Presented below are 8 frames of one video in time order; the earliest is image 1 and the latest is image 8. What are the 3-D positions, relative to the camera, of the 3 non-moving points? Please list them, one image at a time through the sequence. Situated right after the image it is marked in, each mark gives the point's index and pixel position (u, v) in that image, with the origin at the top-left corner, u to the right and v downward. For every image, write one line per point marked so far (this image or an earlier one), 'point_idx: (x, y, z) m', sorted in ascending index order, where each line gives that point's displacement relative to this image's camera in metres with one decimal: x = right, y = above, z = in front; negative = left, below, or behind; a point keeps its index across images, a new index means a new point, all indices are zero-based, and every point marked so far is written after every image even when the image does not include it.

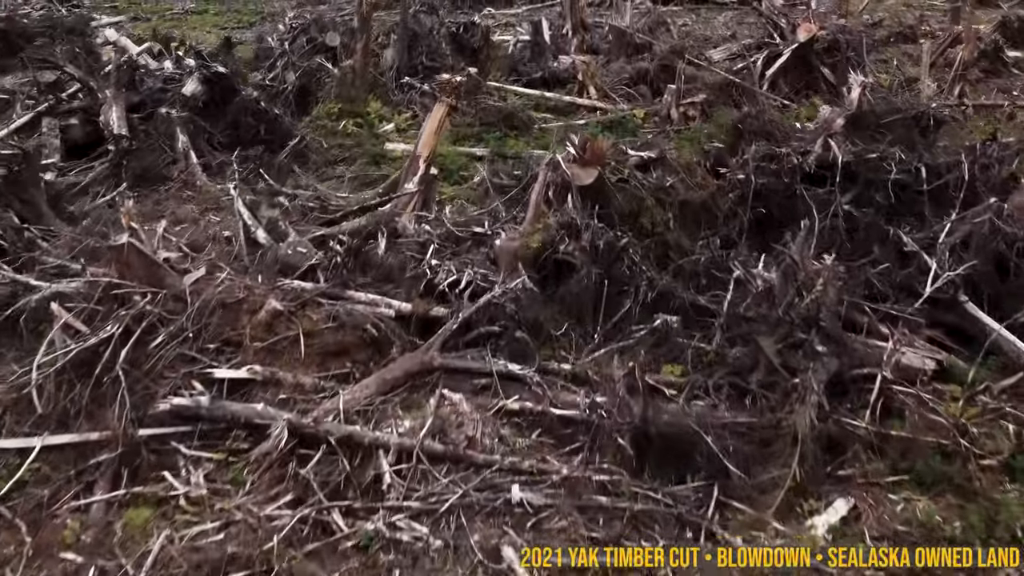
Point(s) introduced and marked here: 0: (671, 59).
0: (+1.4, +2.0, +7.2) m
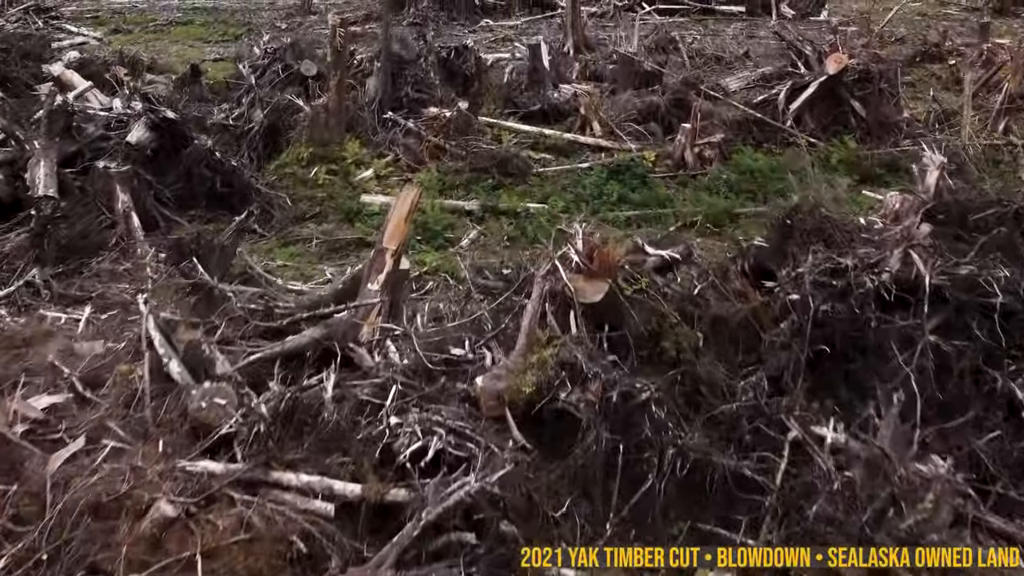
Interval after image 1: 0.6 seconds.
0: (+1.4, +1.6, +6.5) m
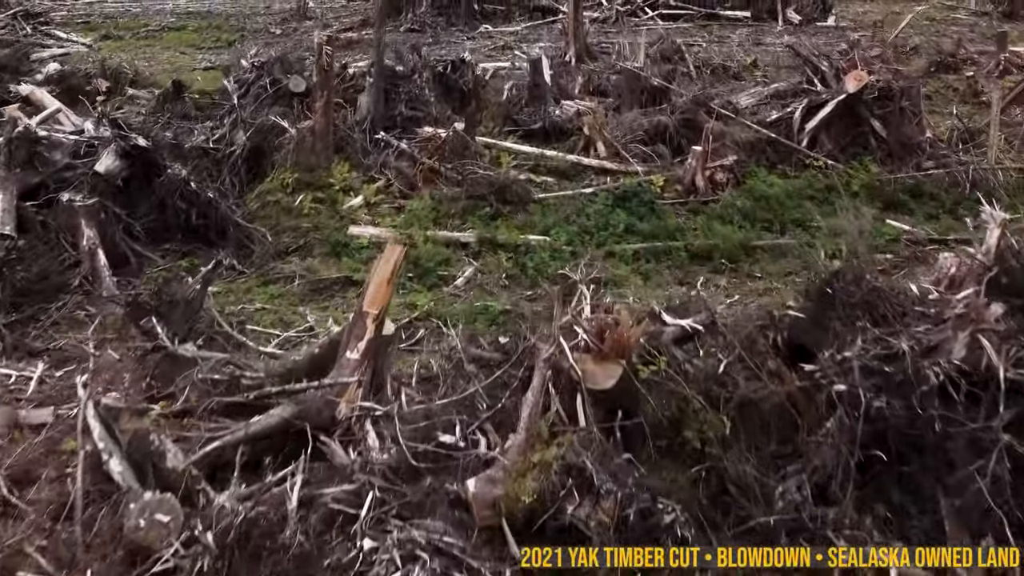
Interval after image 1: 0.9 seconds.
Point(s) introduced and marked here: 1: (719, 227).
0: (+1.4, +1.3, +6.1) m
1: (+1.3, +0.4, +5.0) m
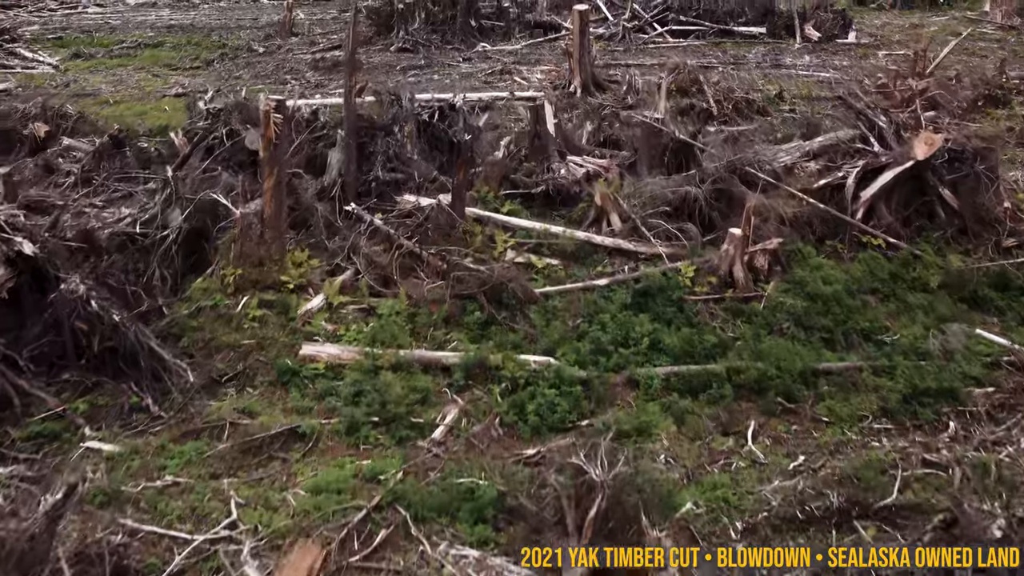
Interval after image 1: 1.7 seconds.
0: (+1.4, +0.7, +5.1) m
1: (+1.3, -0.3, +4.0) m
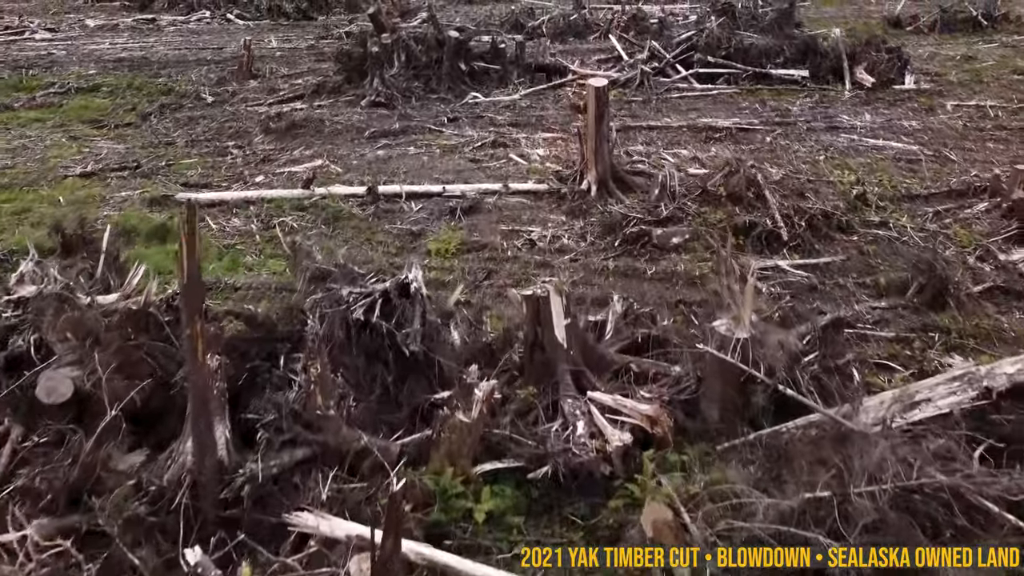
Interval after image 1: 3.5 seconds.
0: (+1.3, -0.7, +2.8) m
1: (+1.2, -1.7, +1.6) m
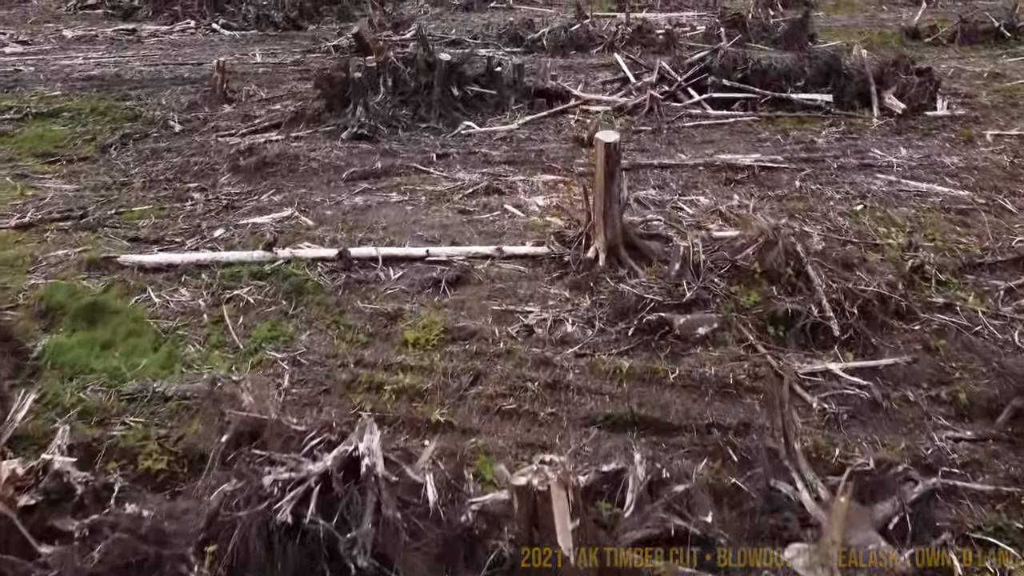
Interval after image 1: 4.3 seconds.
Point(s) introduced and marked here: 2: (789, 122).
0: (+1.3, -1.4, +1.7) m
1: (+1.1, -2.4, +0.6) m
2: (+3.9, +2.3, +11.2) m
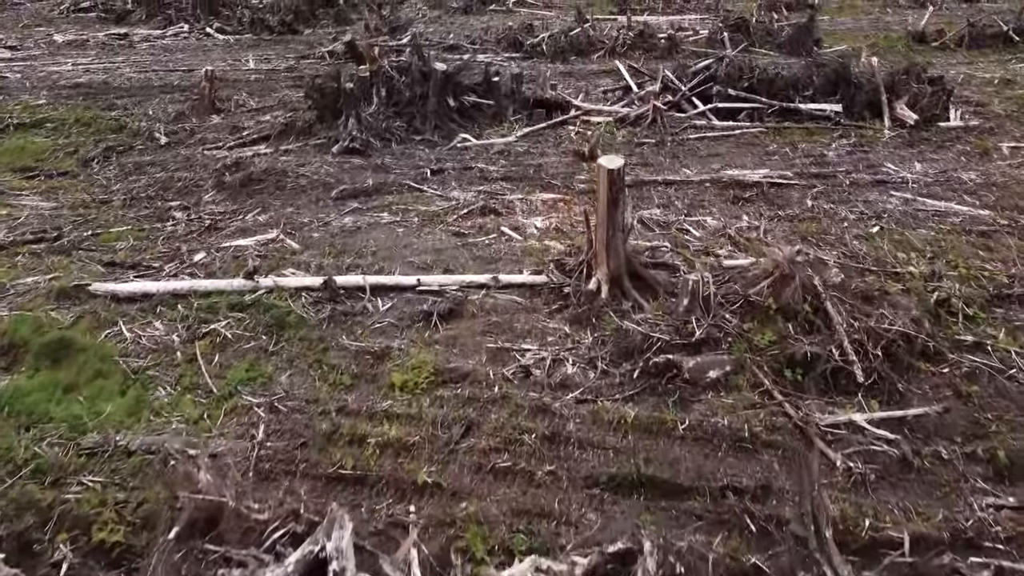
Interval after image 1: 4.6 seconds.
0: (+1.2, -1.6, +1.3) m
1: (+1.1, -2.6, +0.2) m
2: (+3.8, +2.1, +10.8) m
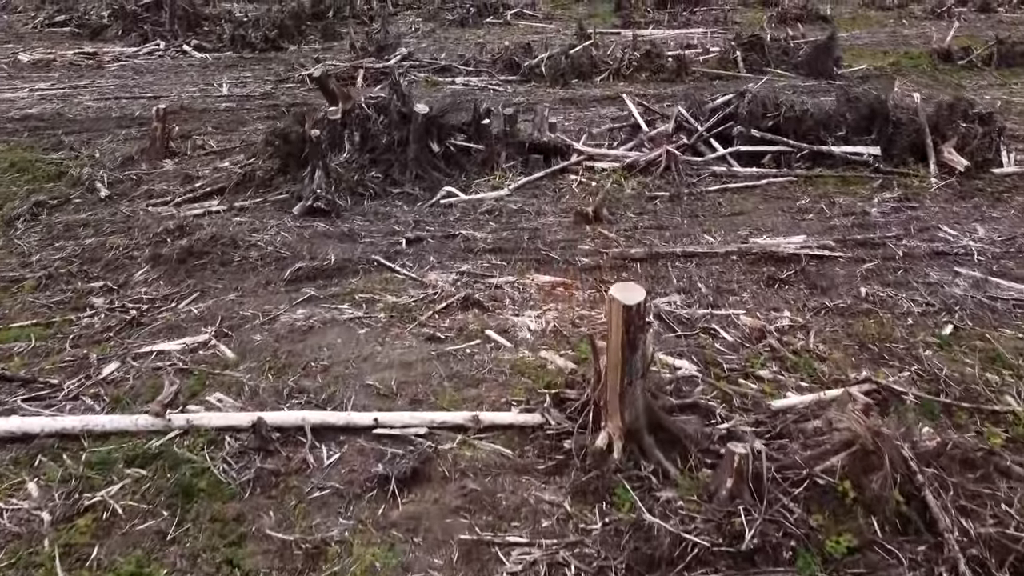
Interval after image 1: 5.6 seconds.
0: (+1.1, -2.5, -0.1) m
1: (+1.0, -3.4, -1.3) m
2: (+3.7, +1.2, +9.4) m
